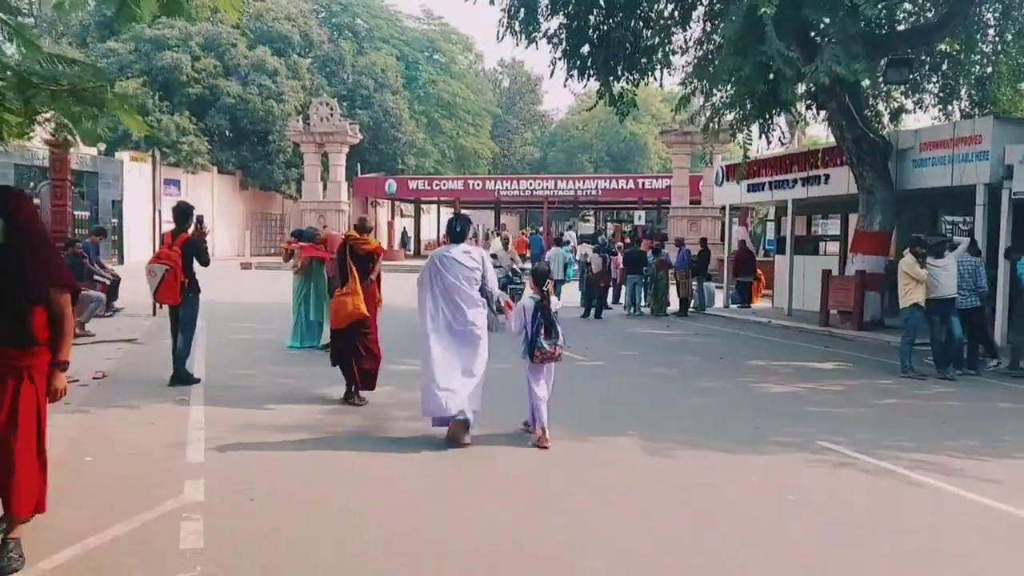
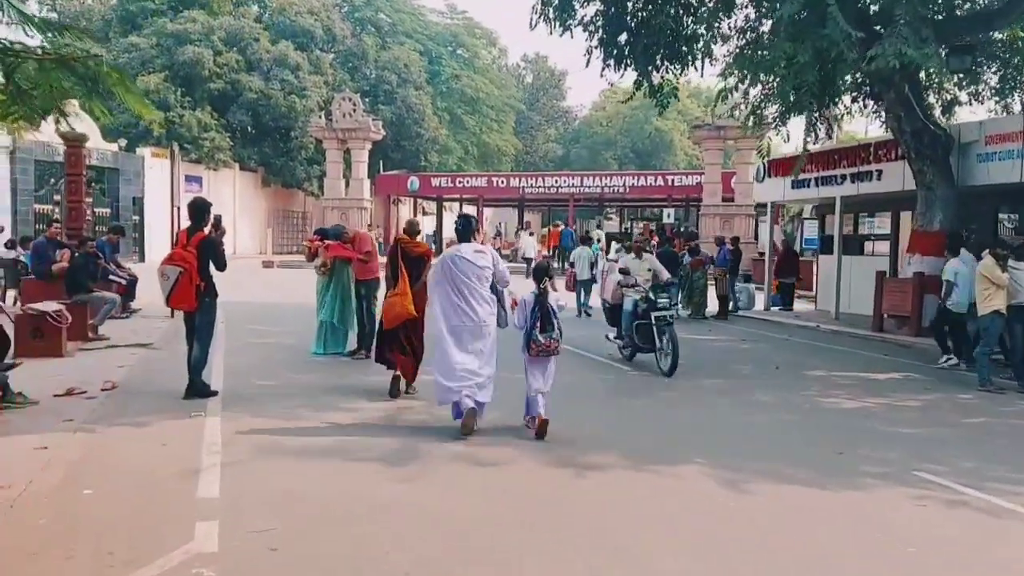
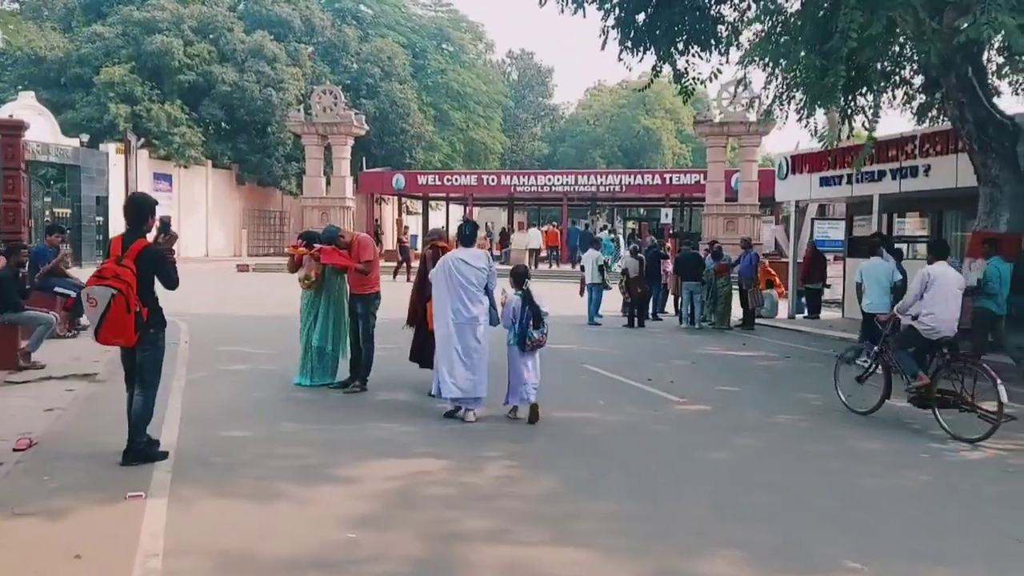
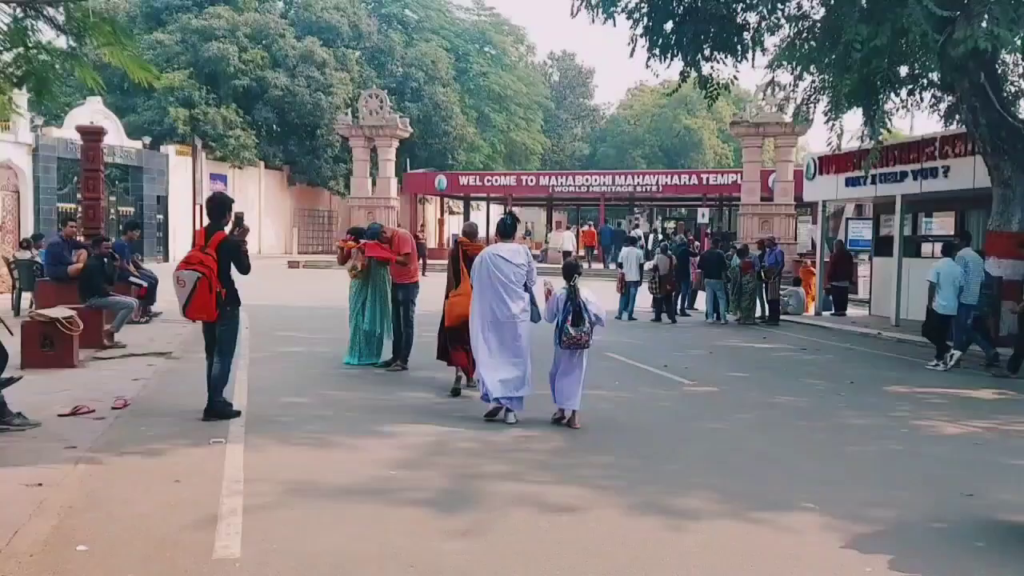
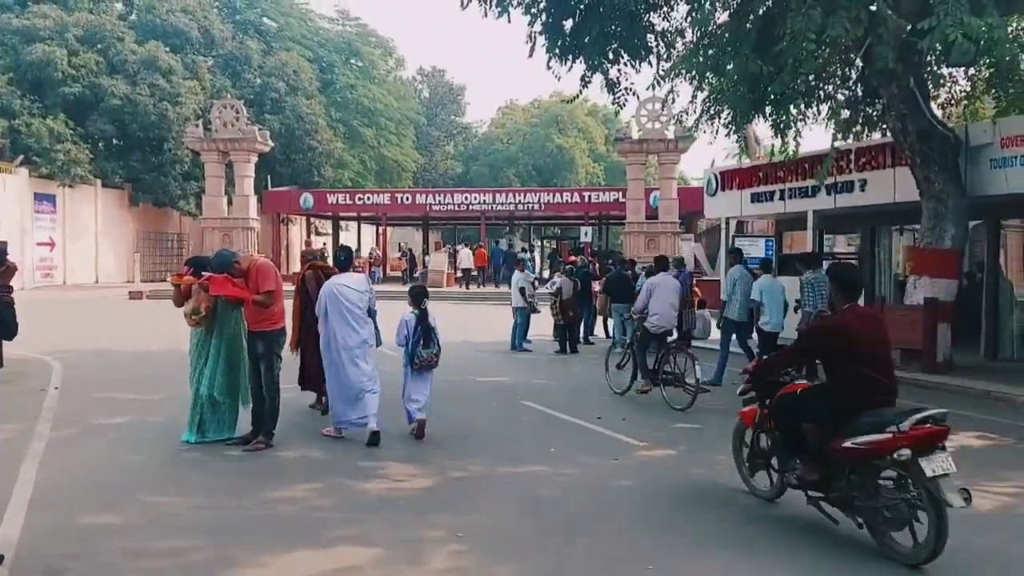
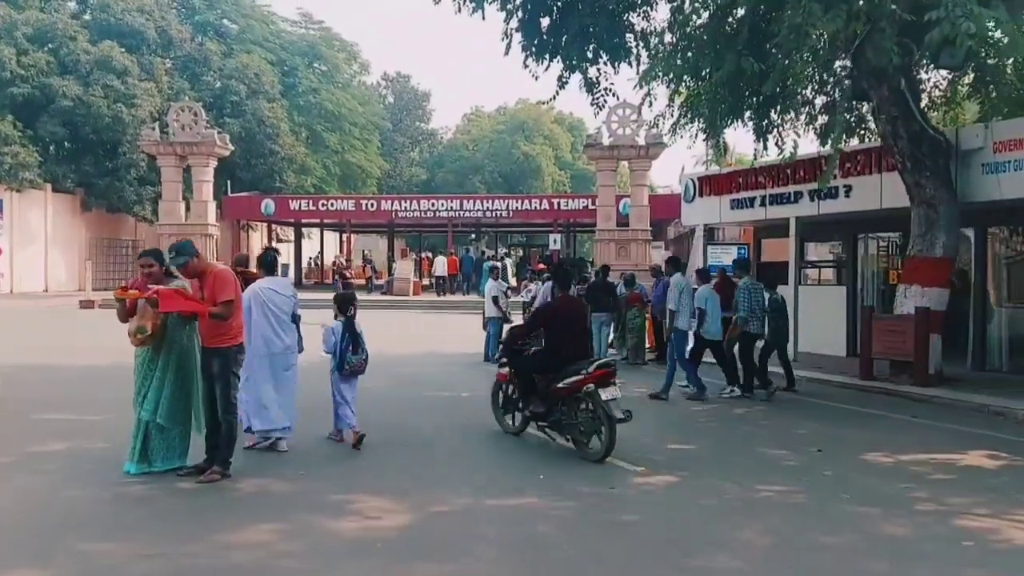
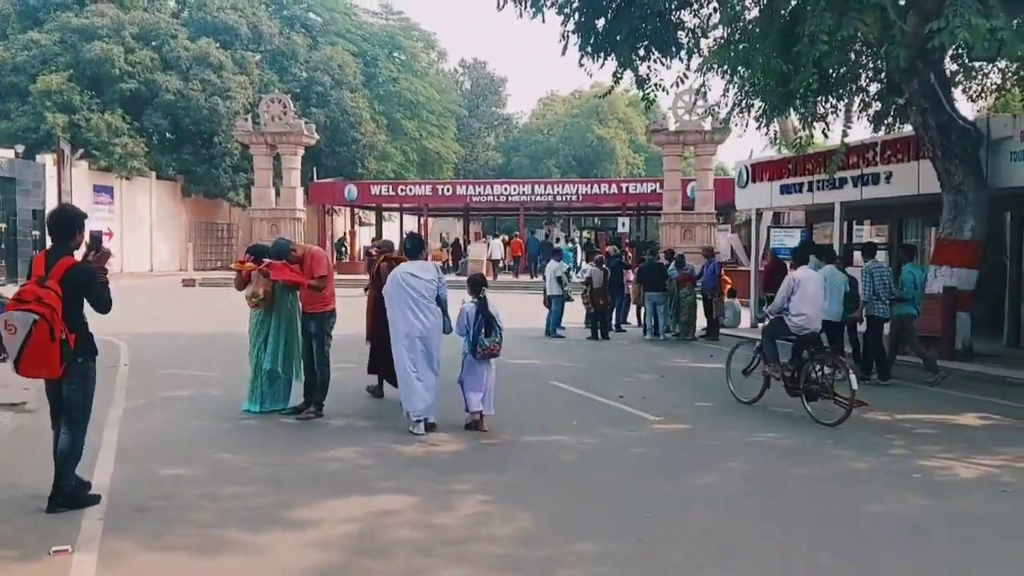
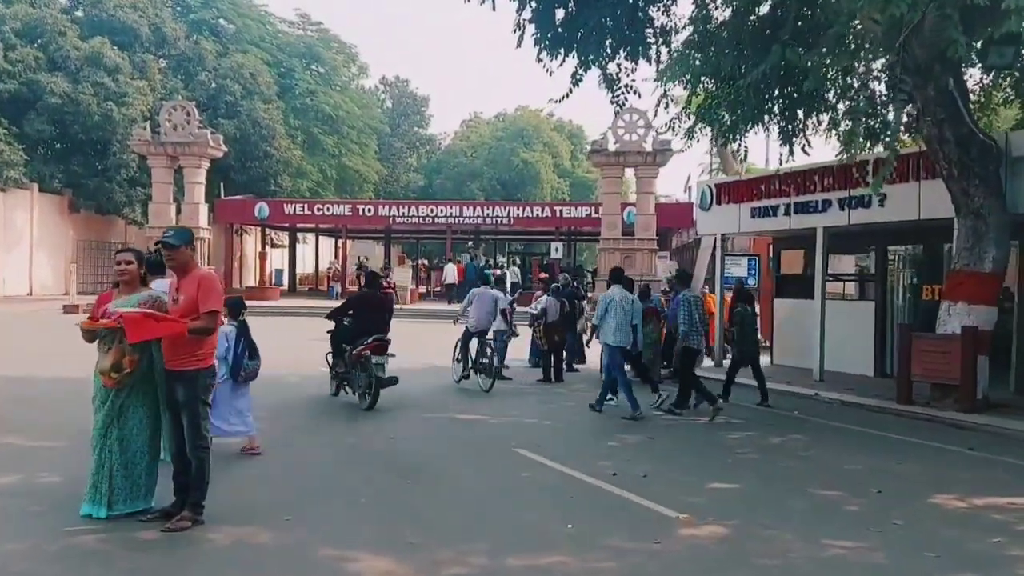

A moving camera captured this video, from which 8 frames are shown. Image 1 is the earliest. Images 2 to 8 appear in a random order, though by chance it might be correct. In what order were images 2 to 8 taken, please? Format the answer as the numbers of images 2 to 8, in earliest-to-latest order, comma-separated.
2, 4, 3, 7, 5, 6, 8
